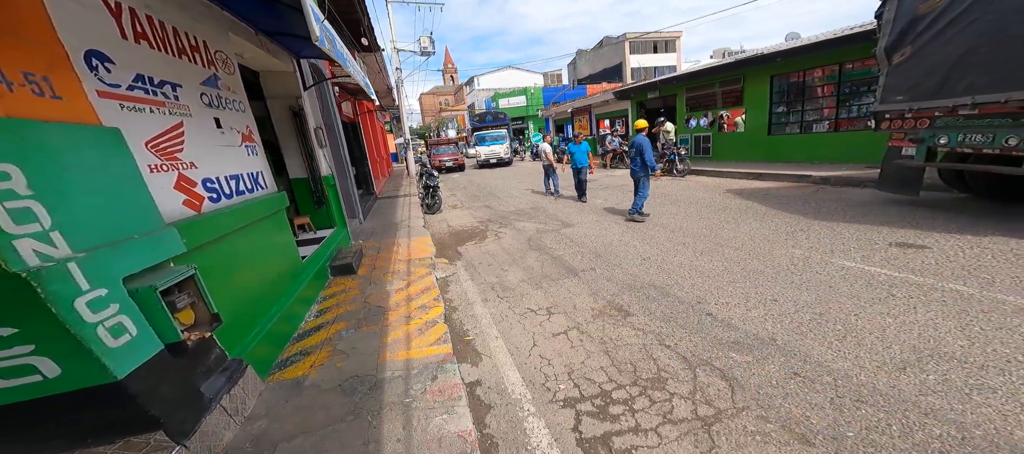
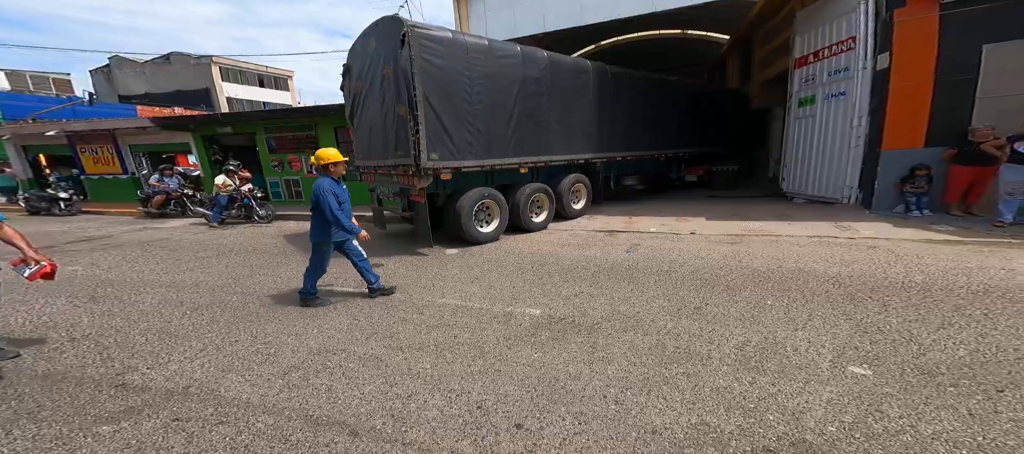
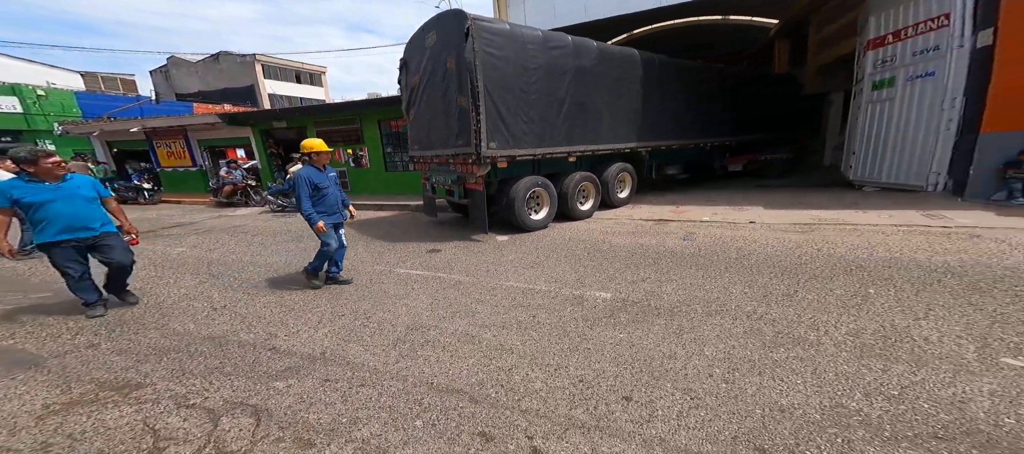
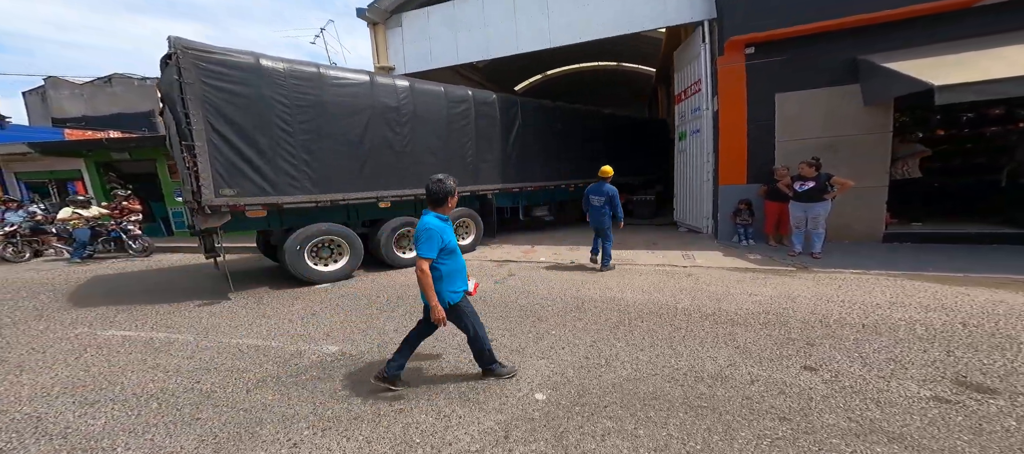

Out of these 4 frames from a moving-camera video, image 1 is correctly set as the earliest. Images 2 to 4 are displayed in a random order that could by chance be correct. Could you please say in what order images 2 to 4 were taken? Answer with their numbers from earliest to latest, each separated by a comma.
3, 2, 4
